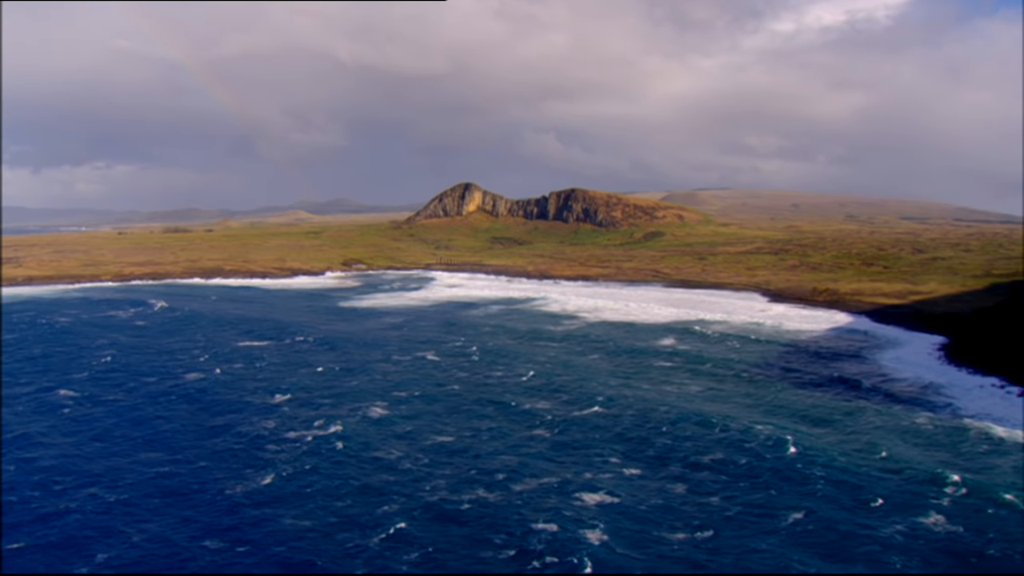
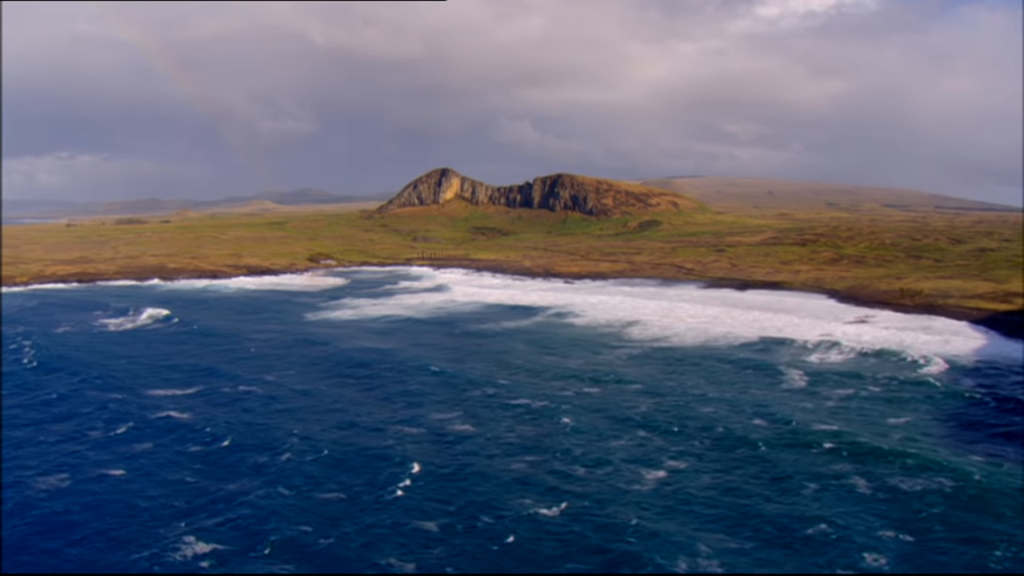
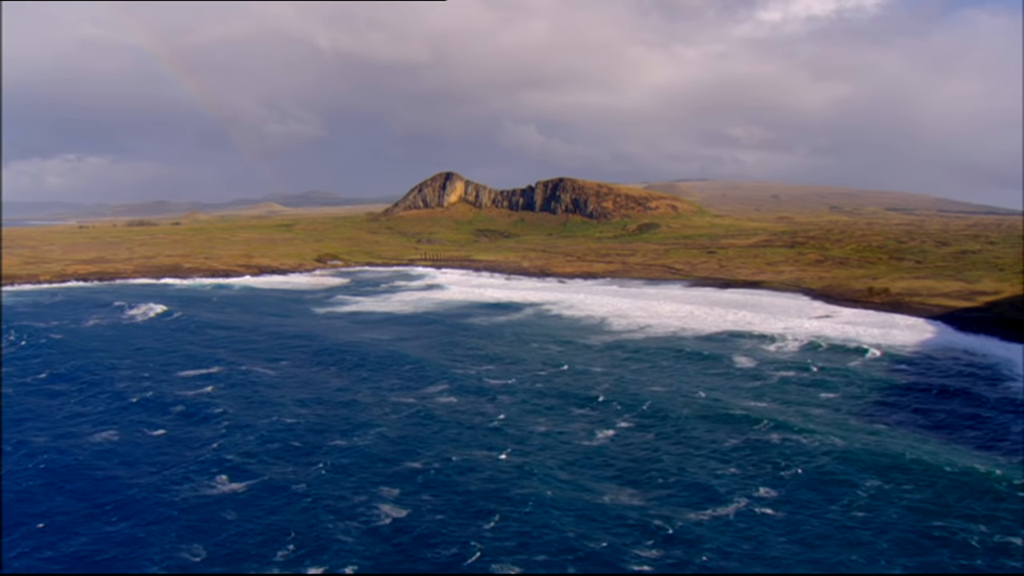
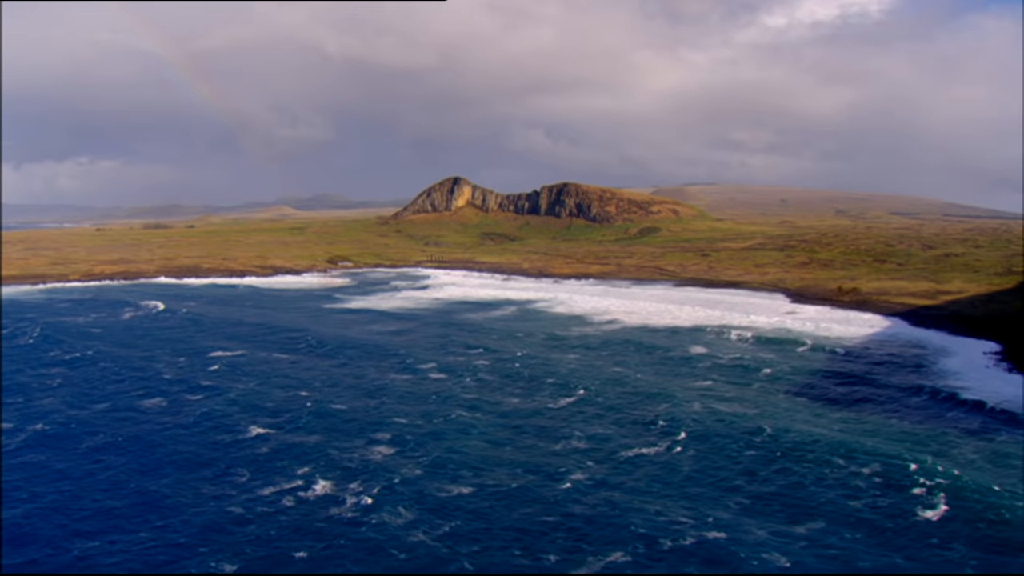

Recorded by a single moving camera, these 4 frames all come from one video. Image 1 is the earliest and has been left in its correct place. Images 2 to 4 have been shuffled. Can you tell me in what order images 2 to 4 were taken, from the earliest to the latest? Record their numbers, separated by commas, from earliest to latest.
4, 3, 2
